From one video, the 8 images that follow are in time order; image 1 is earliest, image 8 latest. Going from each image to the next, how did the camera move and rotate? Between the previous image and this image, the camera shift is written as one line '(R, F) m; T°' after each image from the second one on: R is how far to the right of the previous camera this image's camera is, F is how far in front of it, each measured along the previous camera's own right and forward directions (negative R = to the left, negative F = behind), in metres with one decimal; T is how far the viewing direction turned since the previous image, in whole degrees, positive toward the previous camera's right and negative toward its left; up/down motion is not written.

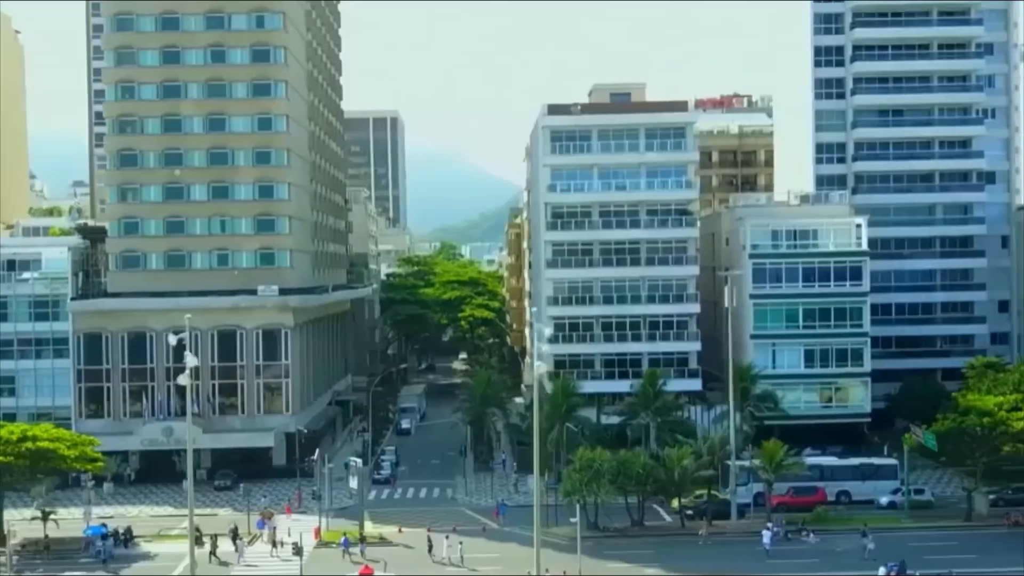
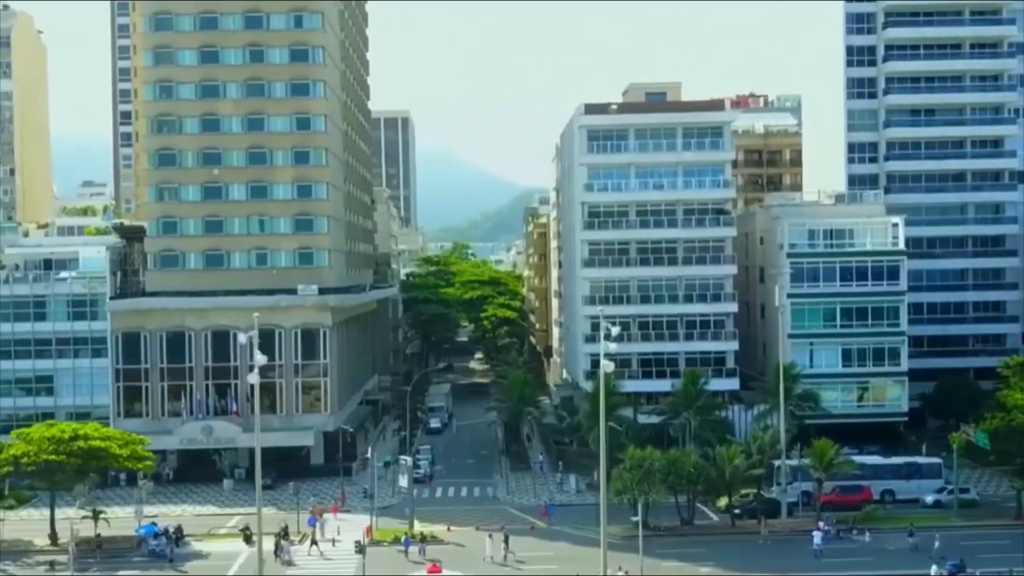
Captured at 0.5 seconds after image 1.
(-2.0, -0.1) m; 0°
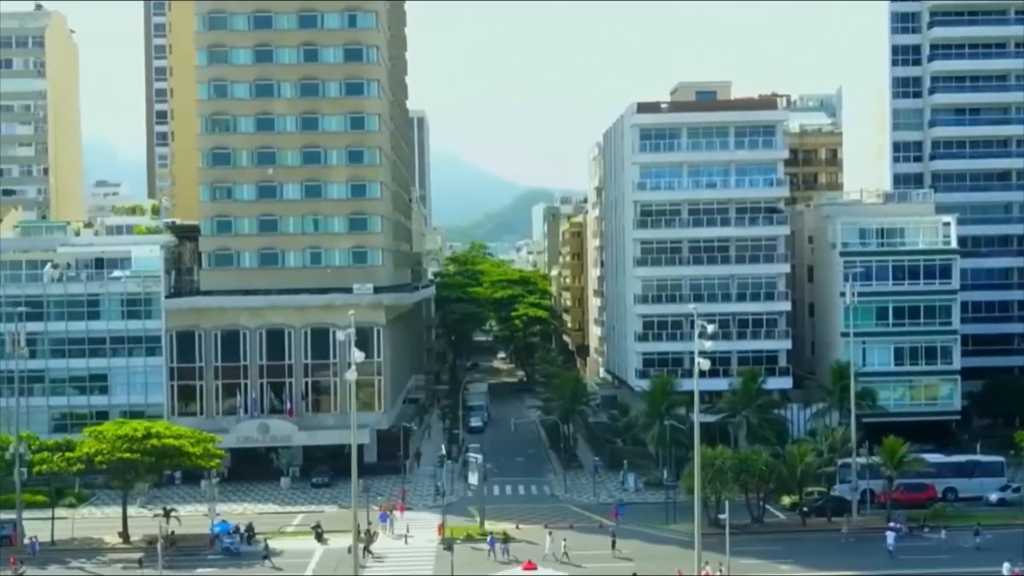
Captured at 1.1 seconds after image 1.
(-2.8, -0.1) m; 0°
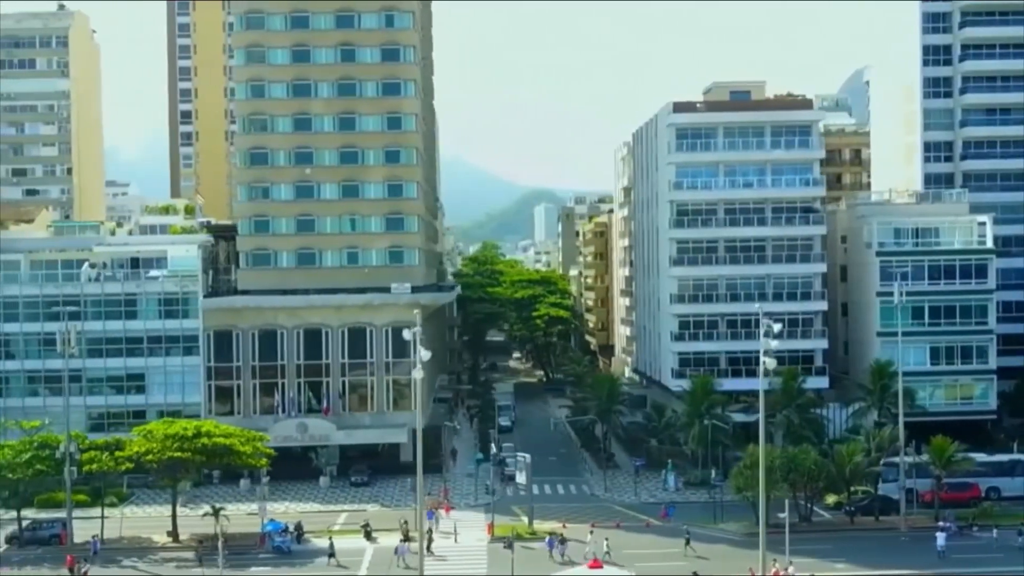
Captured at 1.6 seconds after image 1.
(-2.0, -0.1) m; 0°
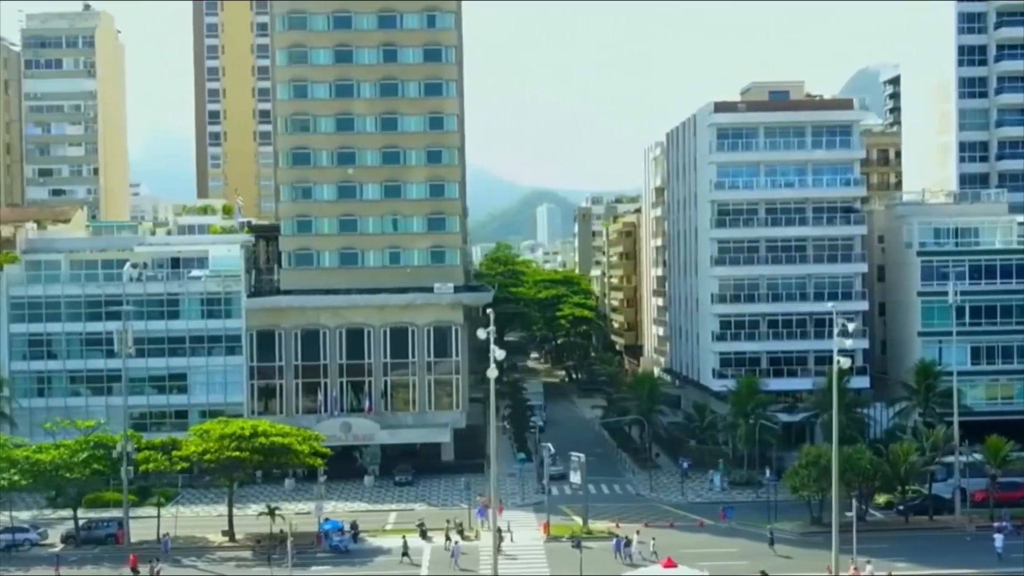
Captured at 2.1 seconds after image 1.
(-2.2, -0.1) m; 0°
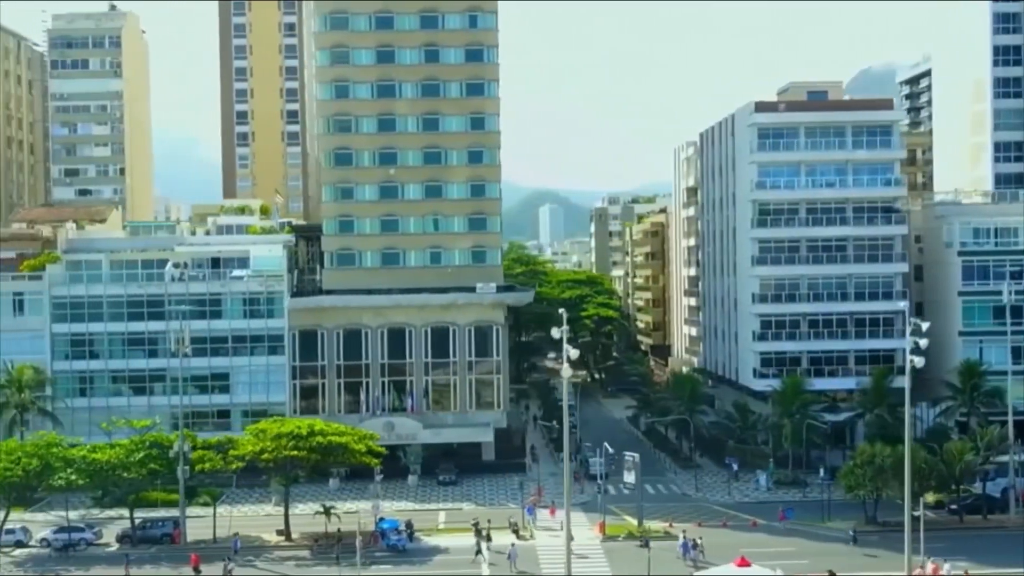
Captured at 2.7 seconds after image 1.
(-2.2, -0.1) m; 0°
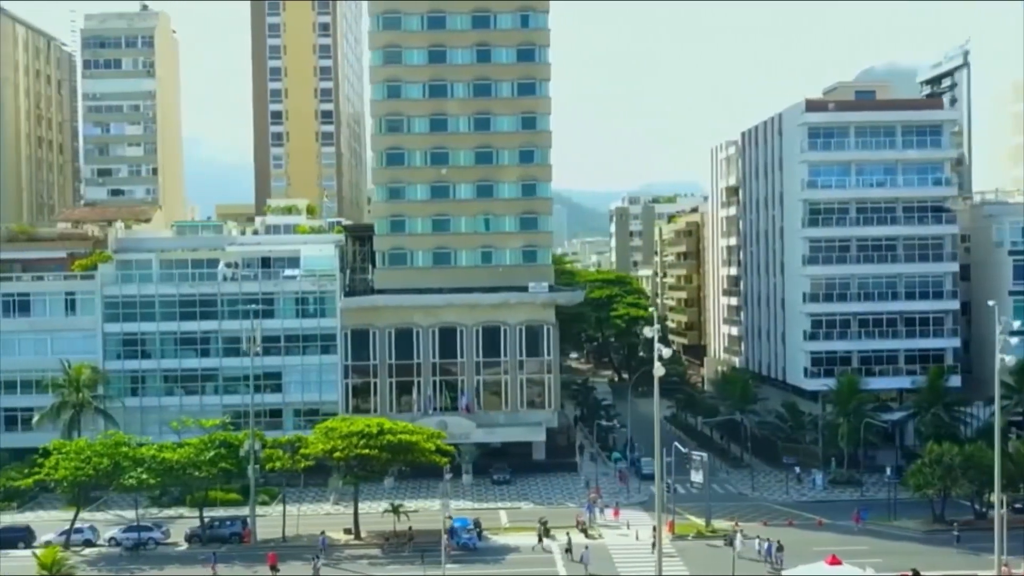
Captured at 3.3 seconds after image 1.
(-2.8, -0.1) m; 0°
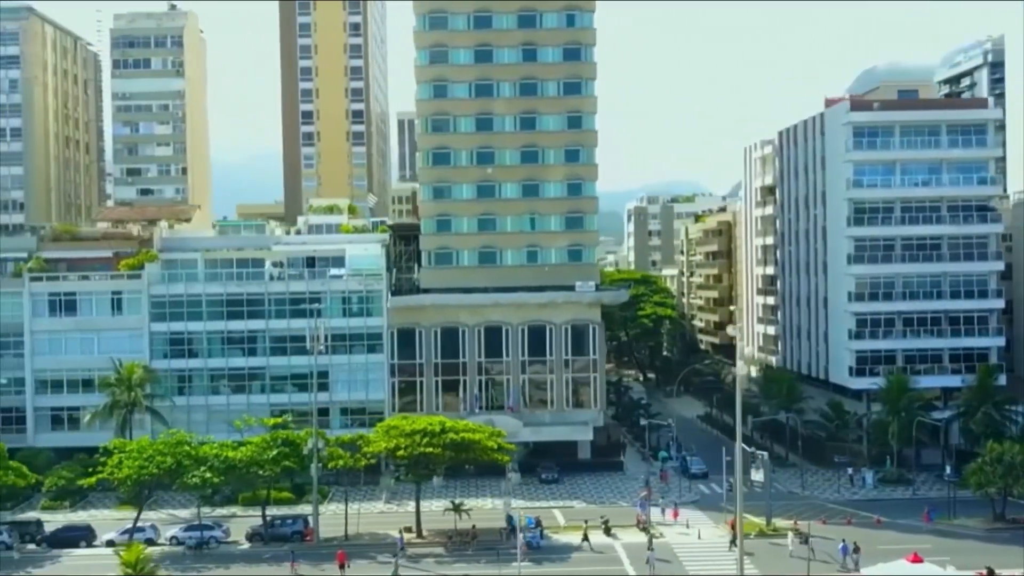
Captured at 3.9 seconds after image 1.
(-2.5, -0.1) m; 0°
